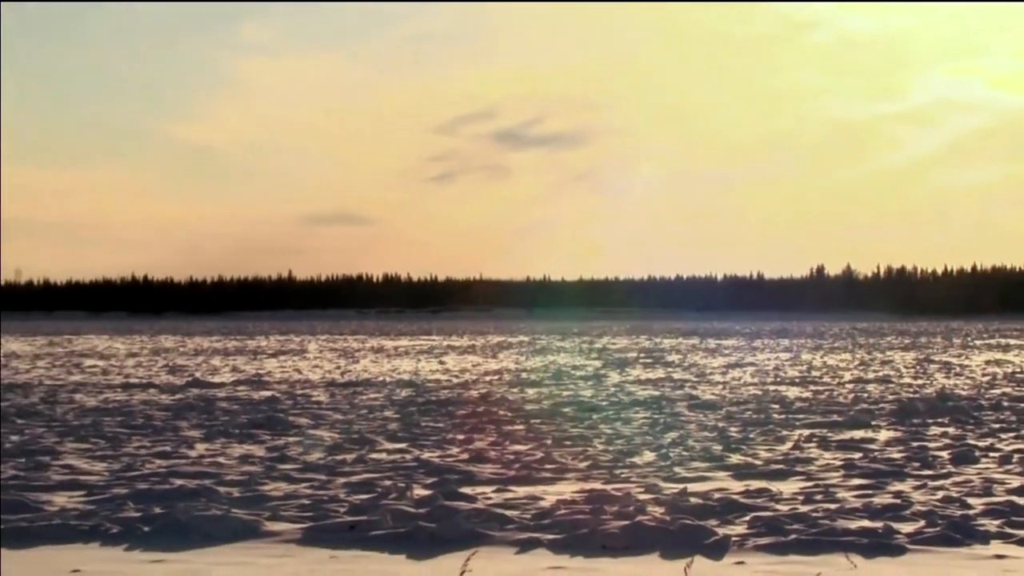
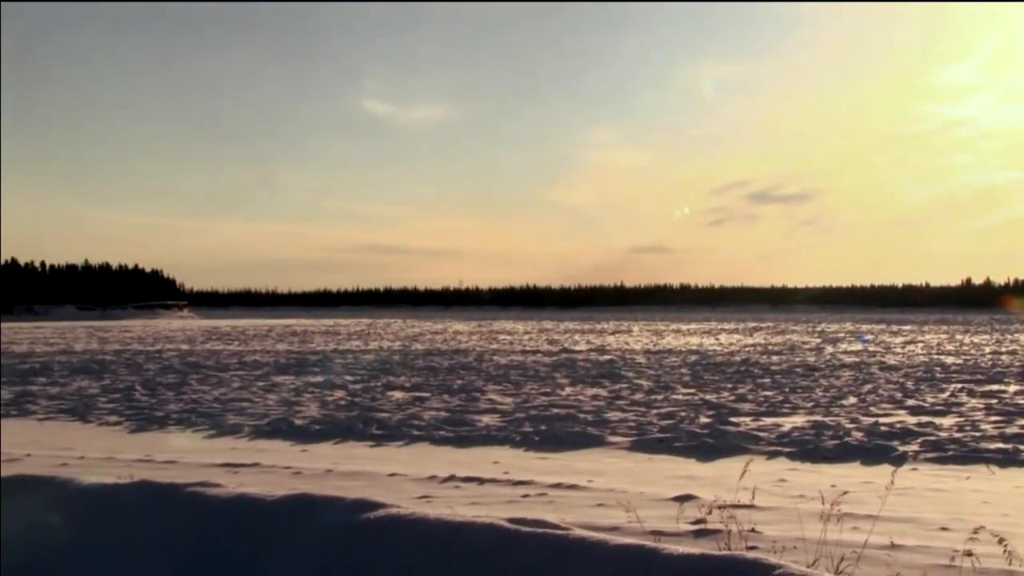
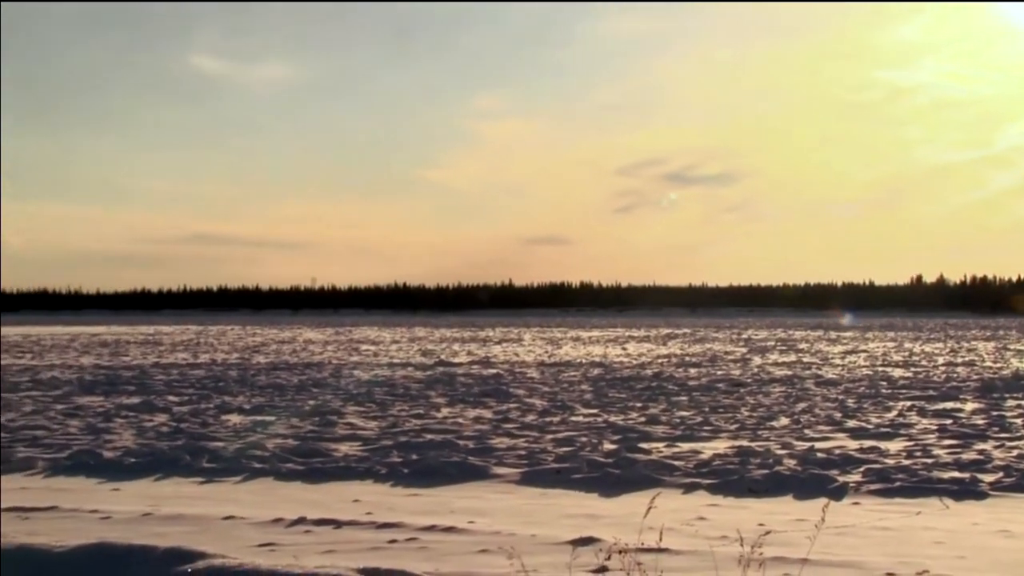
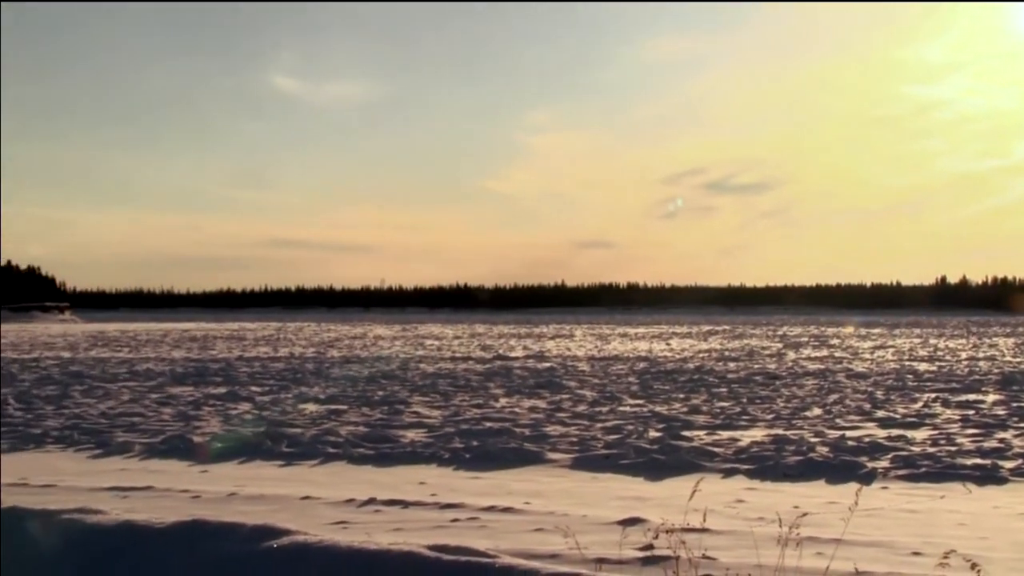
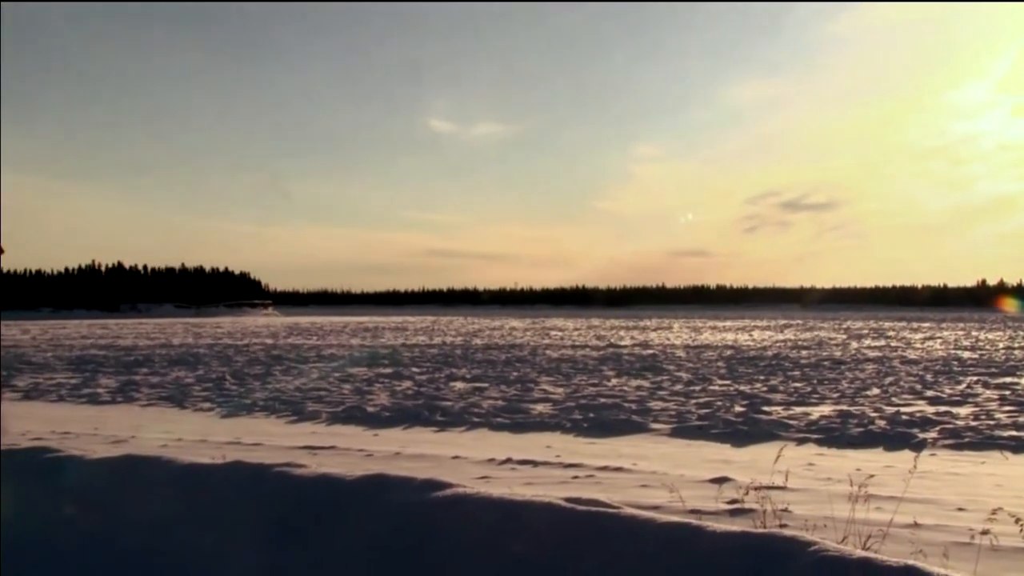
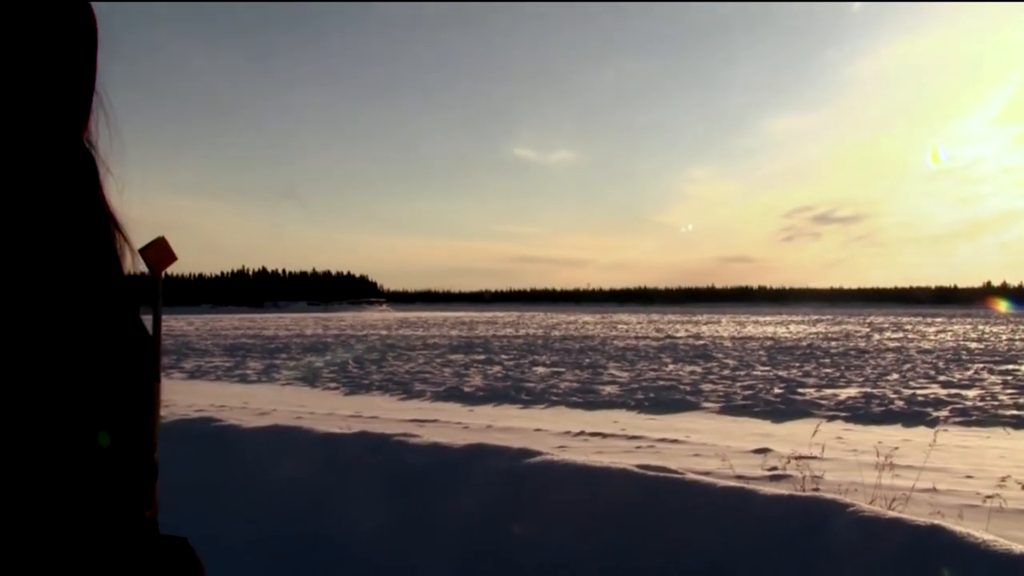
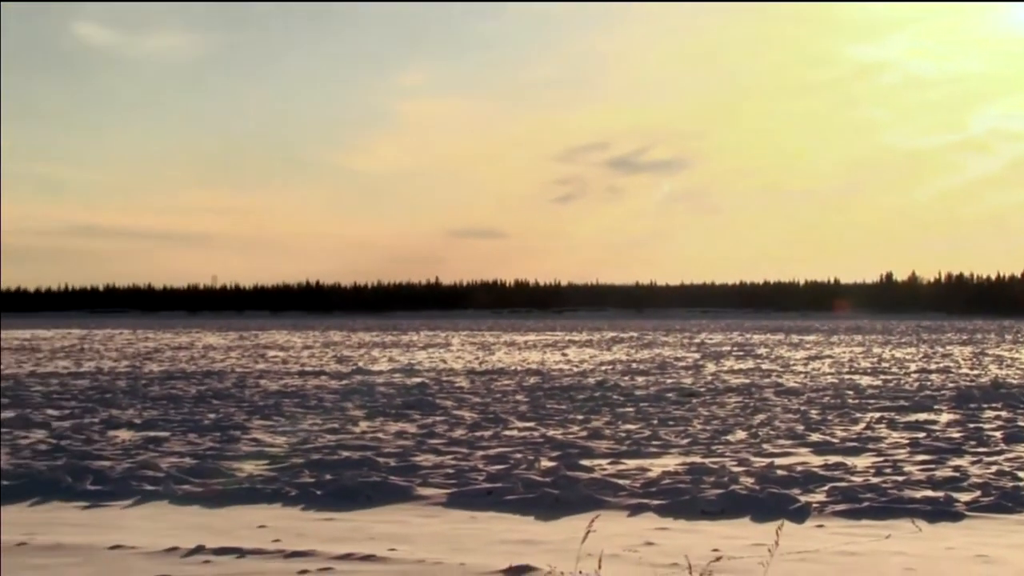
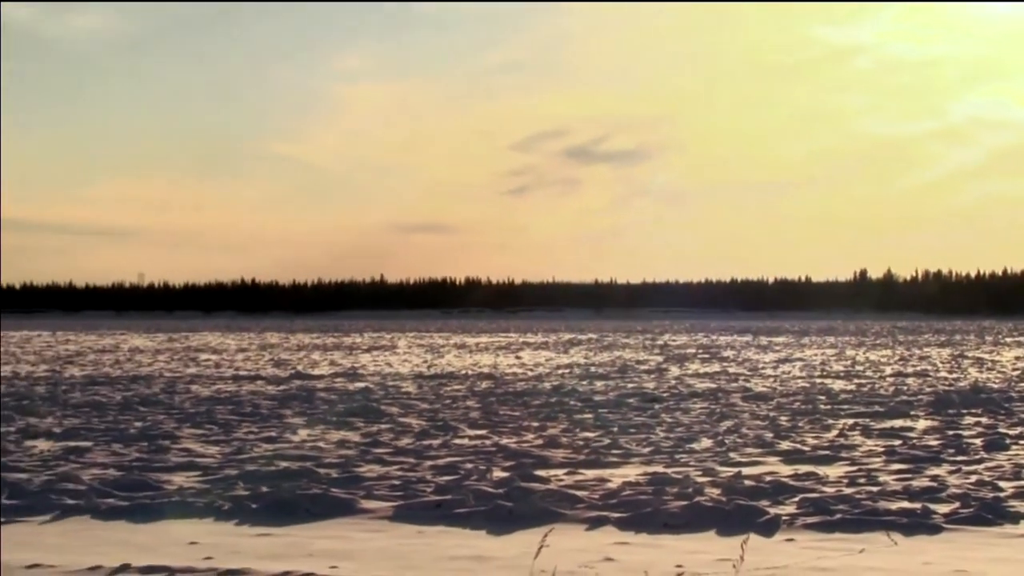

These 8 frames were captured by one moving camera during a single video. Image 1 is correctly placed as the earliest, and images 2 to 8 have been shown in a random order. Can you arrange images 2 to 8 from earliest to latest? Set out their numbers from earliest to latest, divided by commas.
8, 7, 3, 4, 2, 5, 6
